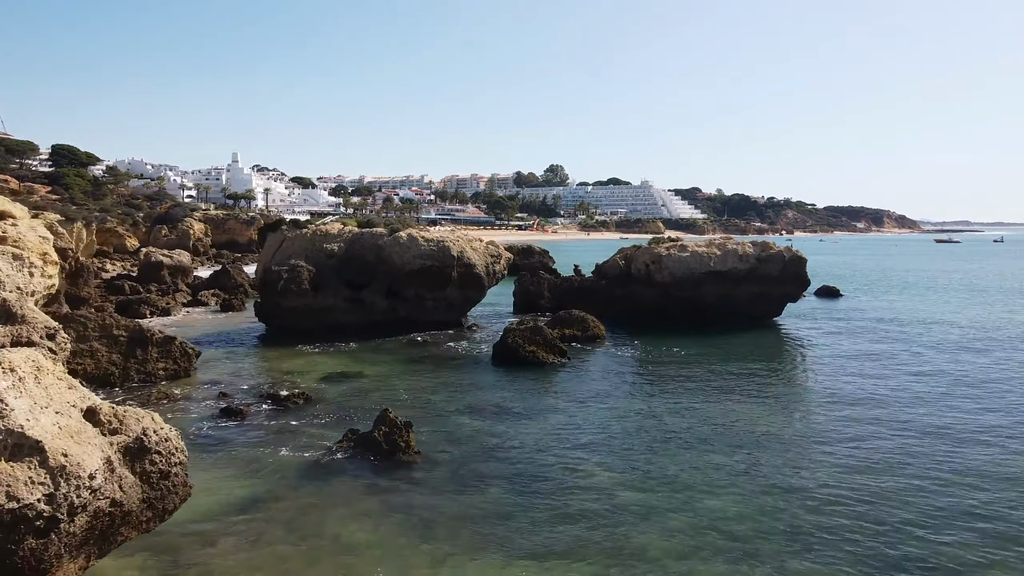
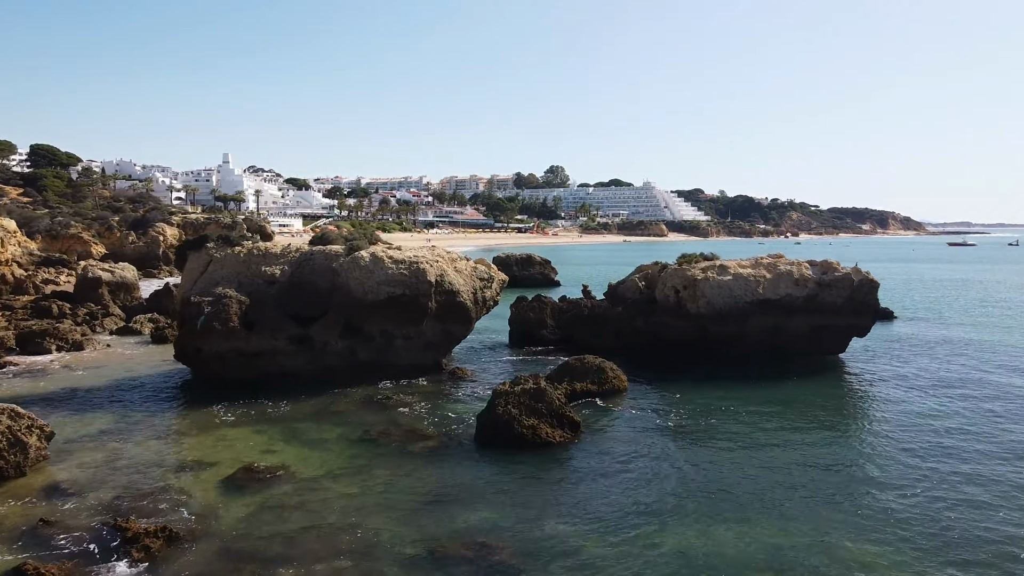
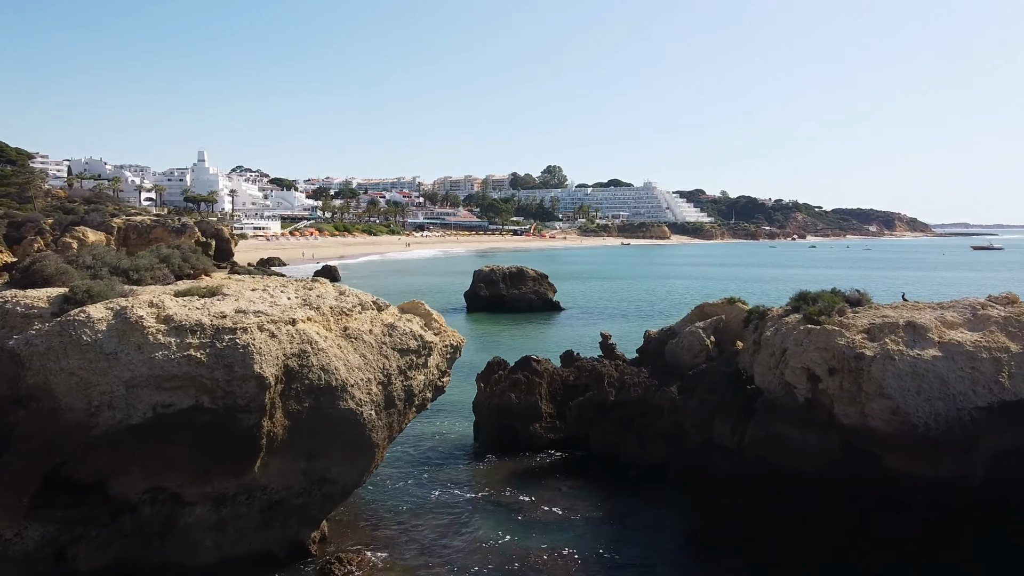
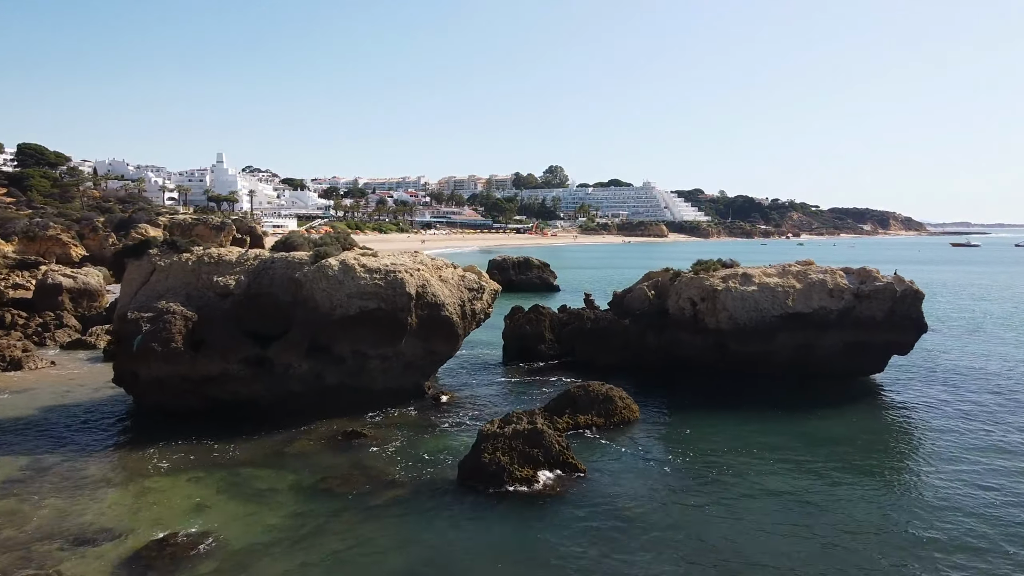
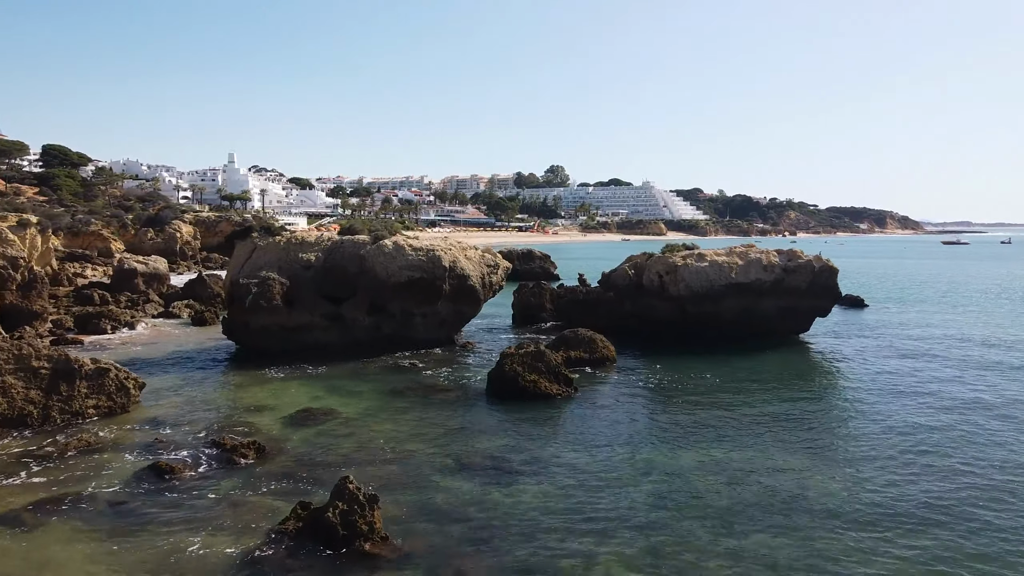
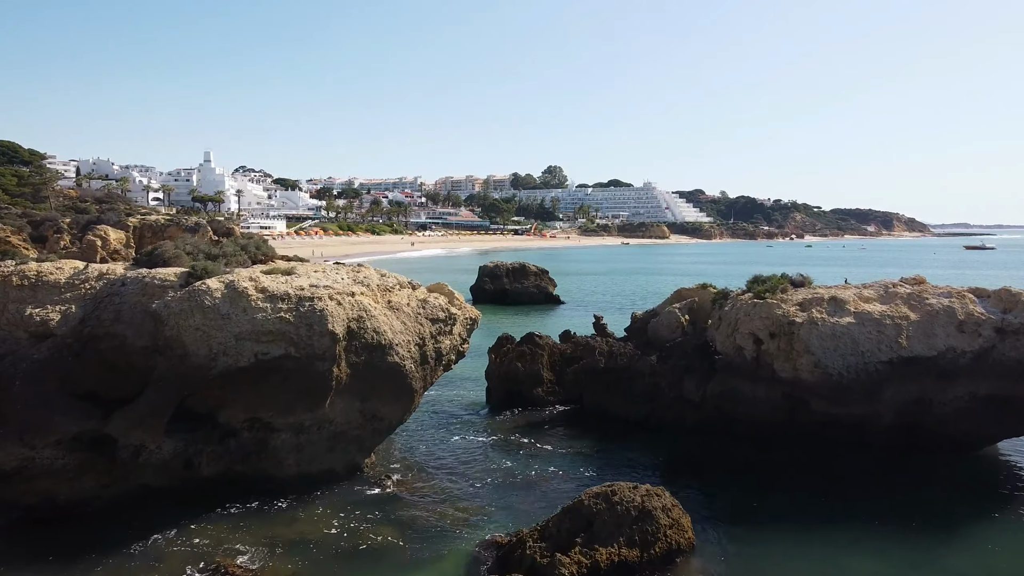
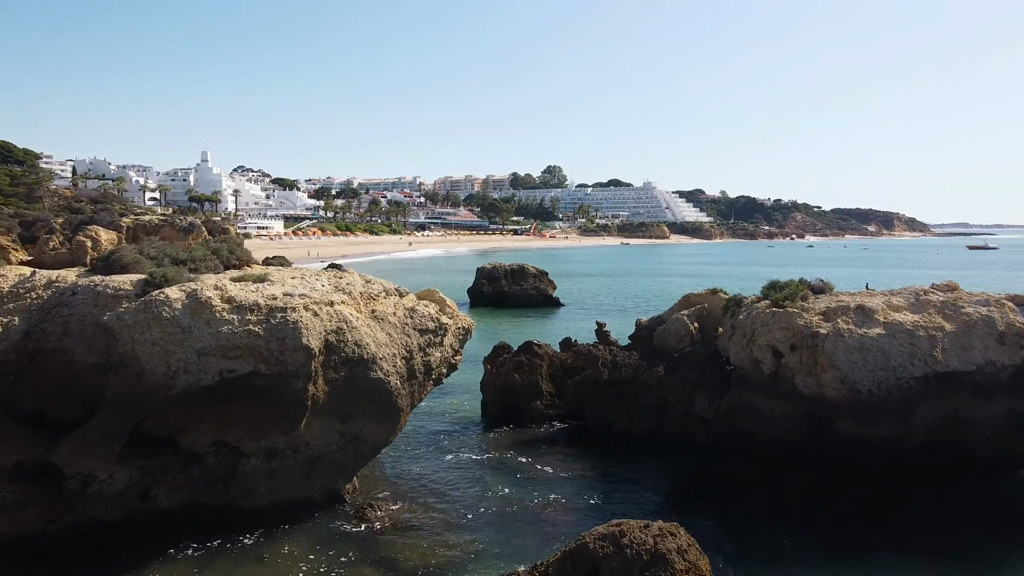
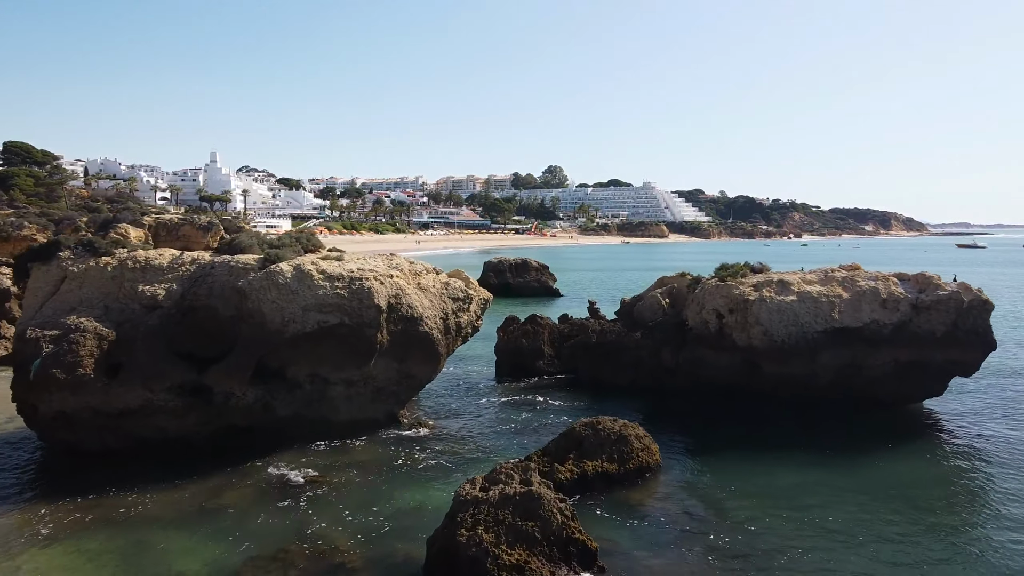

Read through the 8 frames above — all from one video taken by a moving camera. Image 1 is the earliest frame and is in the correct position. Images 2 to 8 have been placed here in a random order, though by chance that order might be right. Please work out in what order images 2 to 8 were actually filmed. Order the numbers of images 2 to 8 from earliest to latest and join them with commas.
5, 2, 4, 8, 6, 7, 3
